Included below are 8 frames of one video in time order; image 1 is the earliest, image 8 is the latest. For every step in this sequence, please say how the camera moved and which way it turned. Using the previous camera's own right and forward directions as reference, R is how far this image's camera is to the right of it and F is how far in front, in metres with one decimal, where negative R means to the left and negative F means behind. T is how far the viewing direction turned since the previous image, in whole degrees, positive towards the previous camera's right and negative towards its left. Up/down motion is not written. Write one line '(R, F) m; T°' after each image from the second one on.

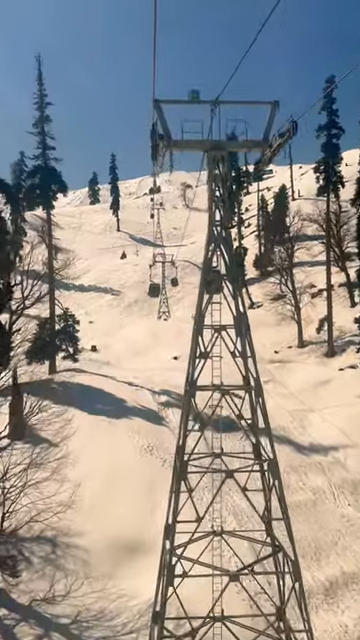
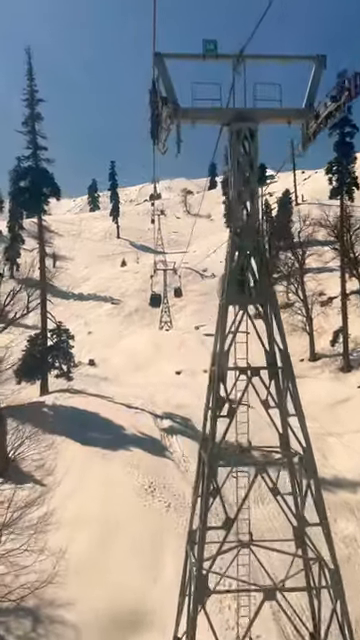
(-0.1, +2.4) m; 0°
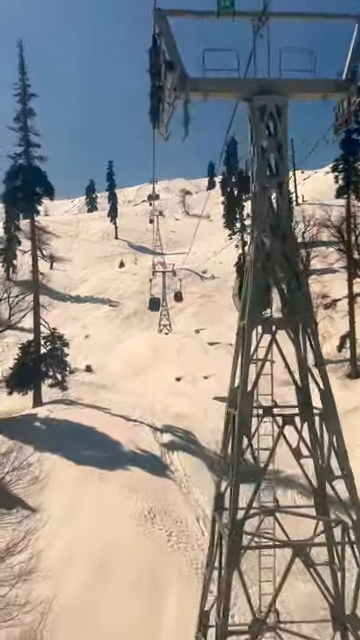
(-0.1, +1.3) m; 0°
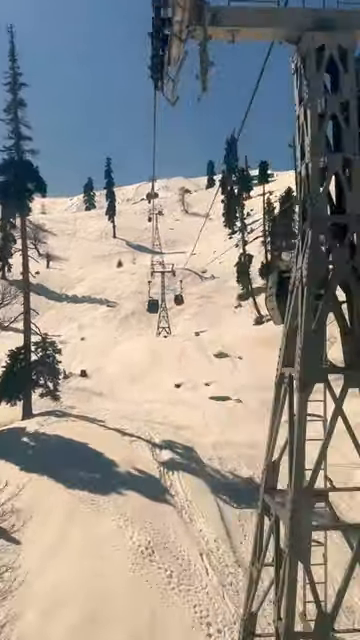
(-0.1, +1.6) m; 0°
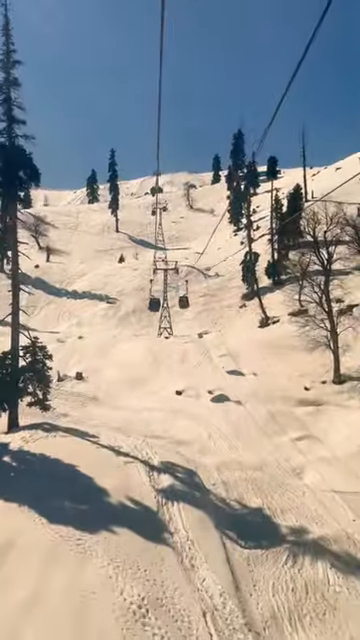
(-0.1, +2.1) m; 0°
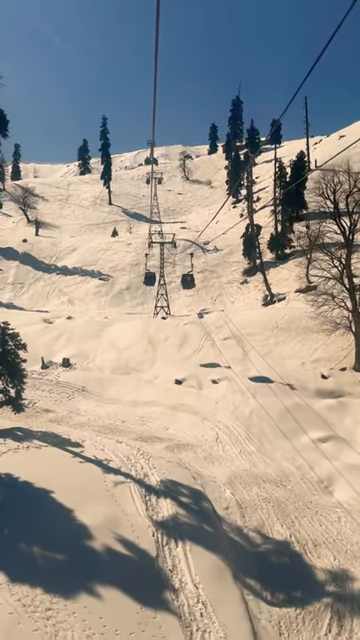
(-0.2, +3.8) m; +1°
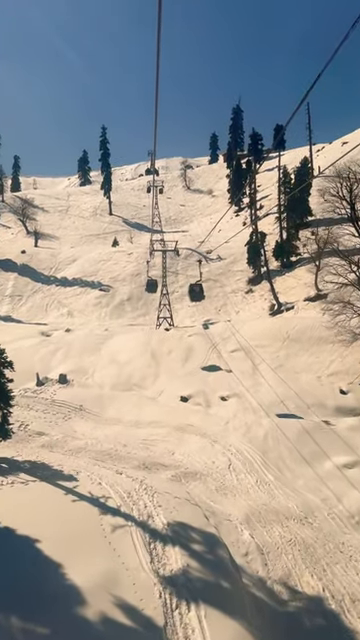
(-0.1, +2.0) m; 0°
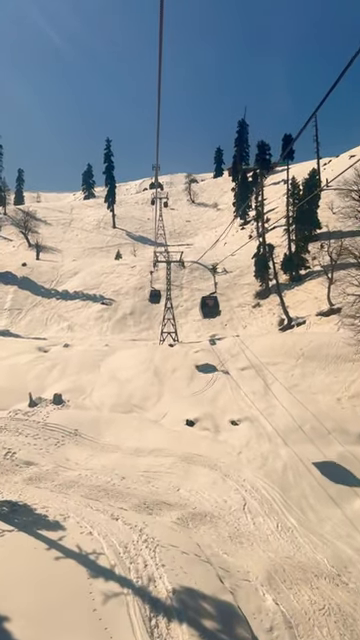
(-0.1, +2.2) m; 0°
